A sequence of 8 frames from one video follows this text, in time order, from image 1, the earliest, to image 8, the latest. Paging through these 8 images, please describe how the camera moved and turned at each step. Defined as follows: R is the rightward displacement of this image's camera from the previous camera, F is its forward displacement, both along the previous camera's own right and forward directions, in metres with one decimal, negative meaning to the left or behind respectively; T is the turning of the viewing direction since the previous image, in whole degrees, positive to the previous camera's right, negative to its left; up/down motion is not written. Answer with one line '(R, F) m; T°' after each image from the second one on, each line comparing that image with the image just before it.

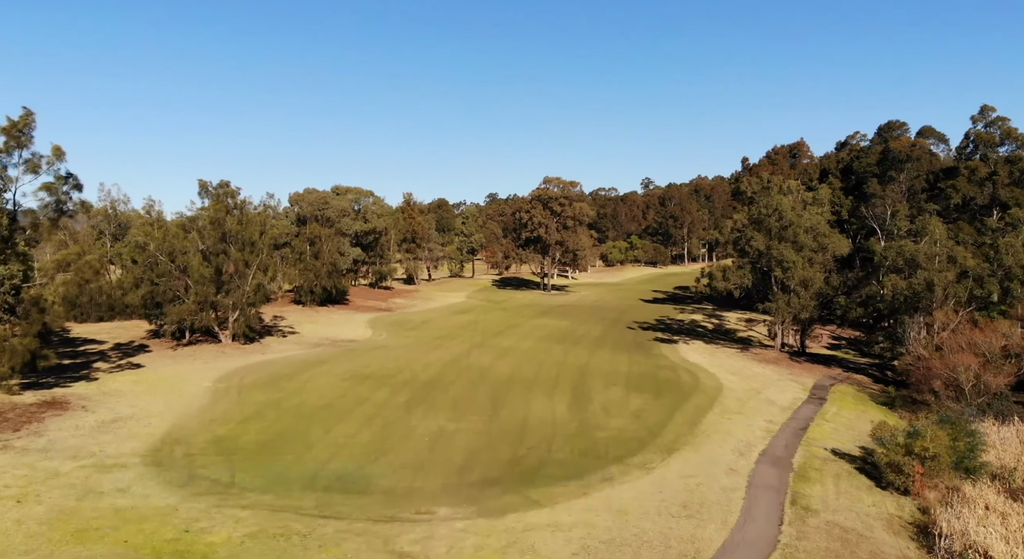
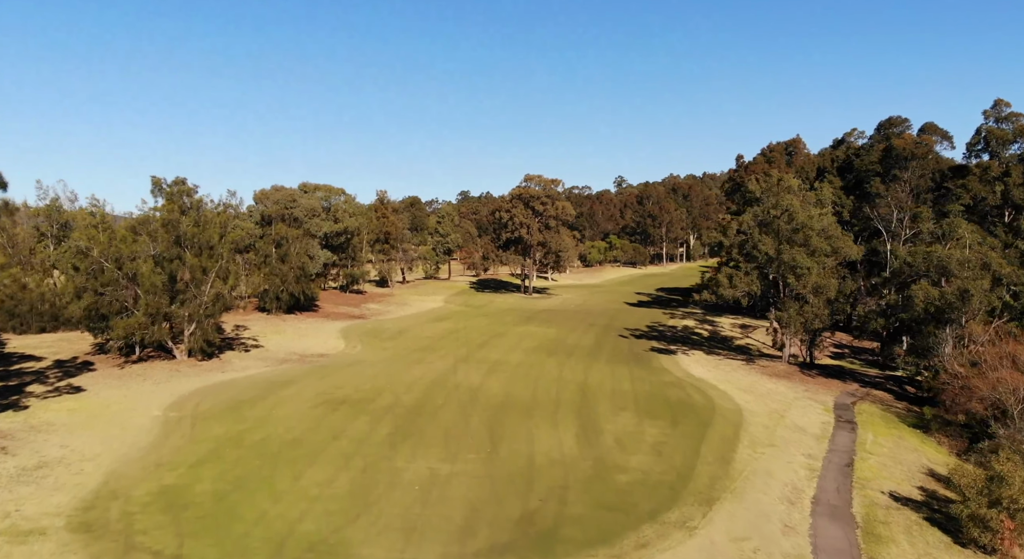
(-0.9, +3.6) m; +2°
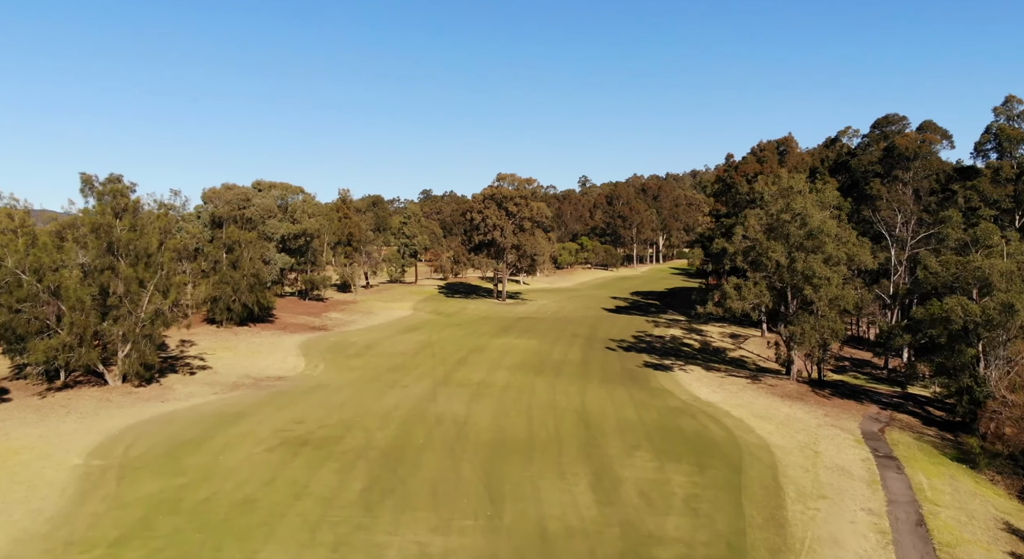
(-1.0, +4.1) m; +3°
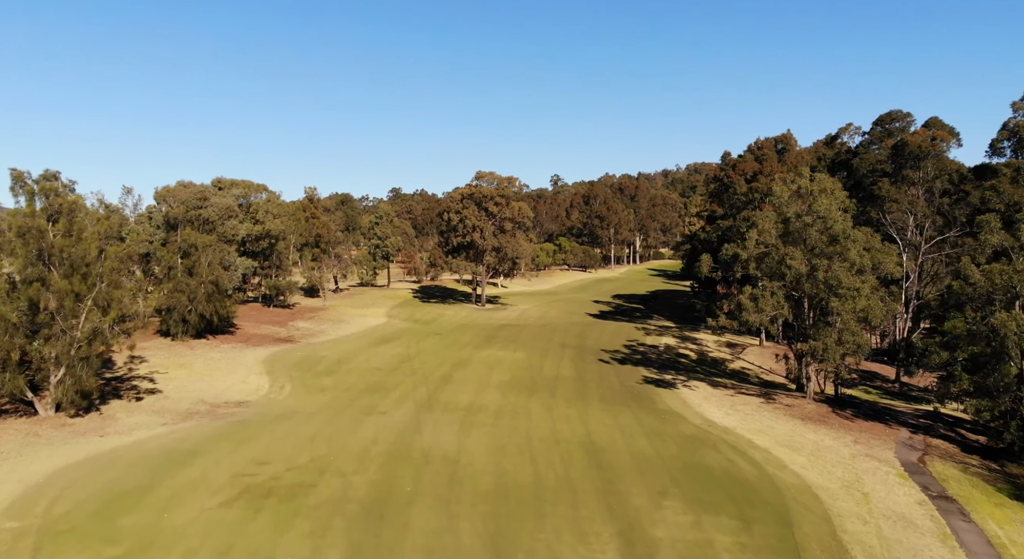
(-0.9, +3.6) m; +2°
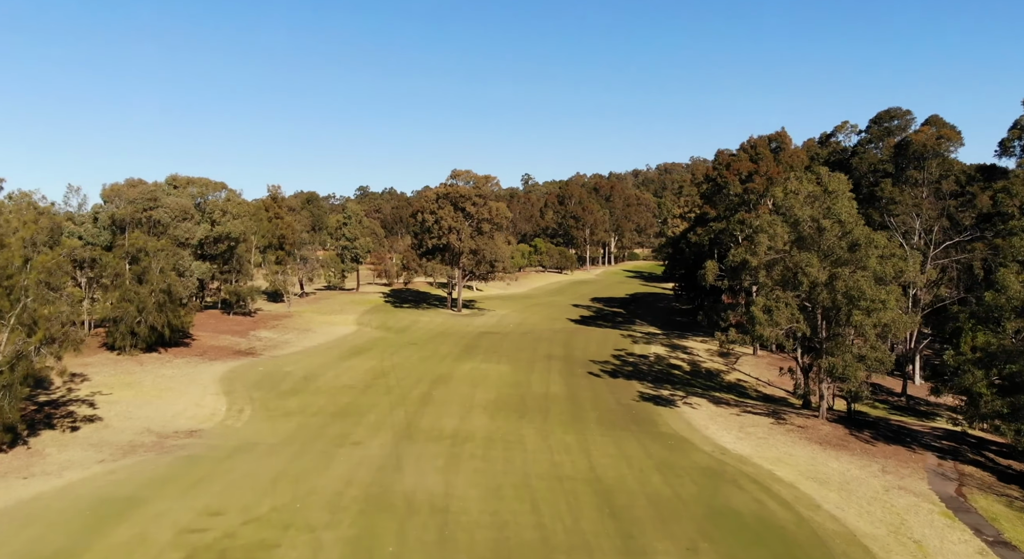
(-0.7, +3.1) m; +2°
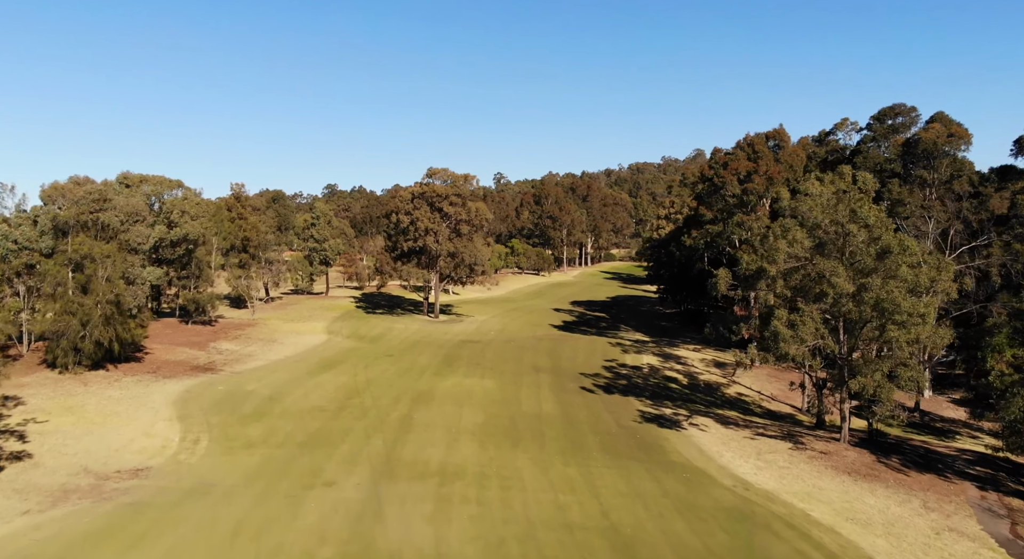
(-0.8, +3.1) m; +2°
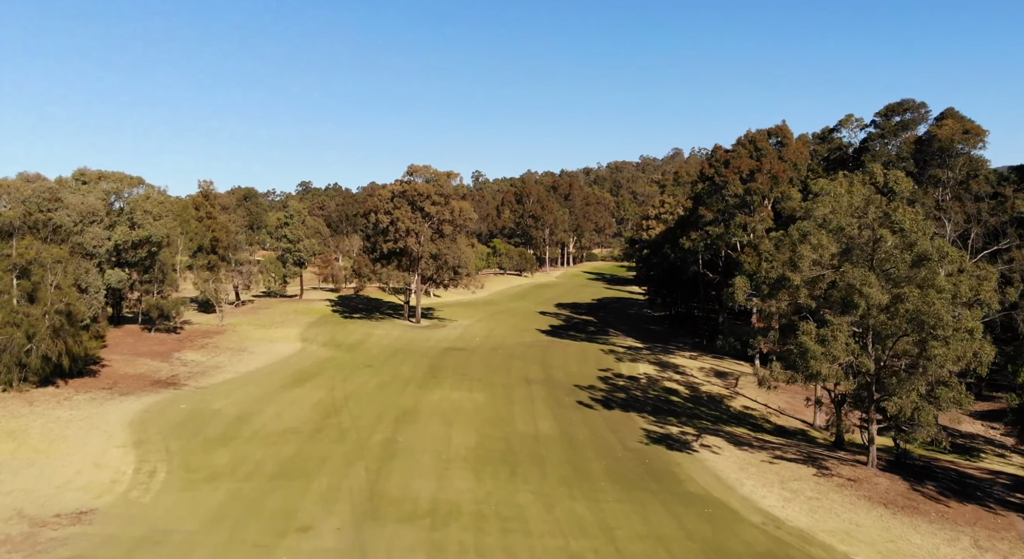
(-0.7, +2.7) m; +2°
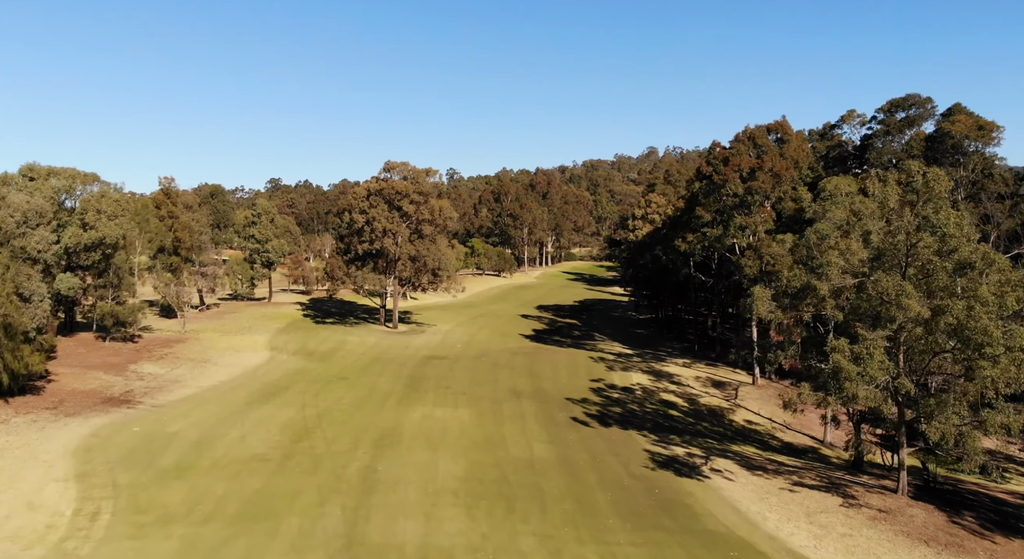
(-0.6, +2.7) m; +2°
